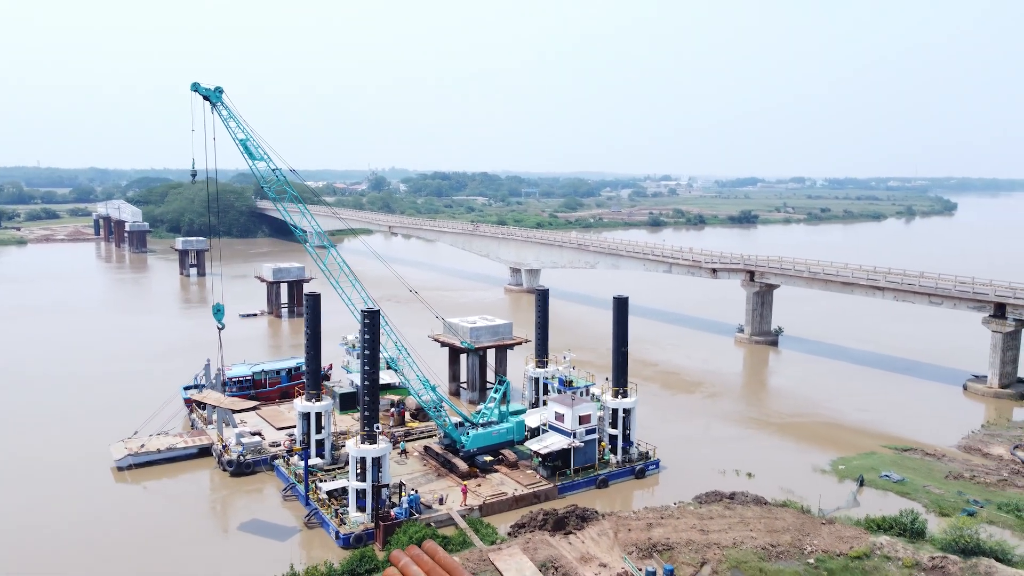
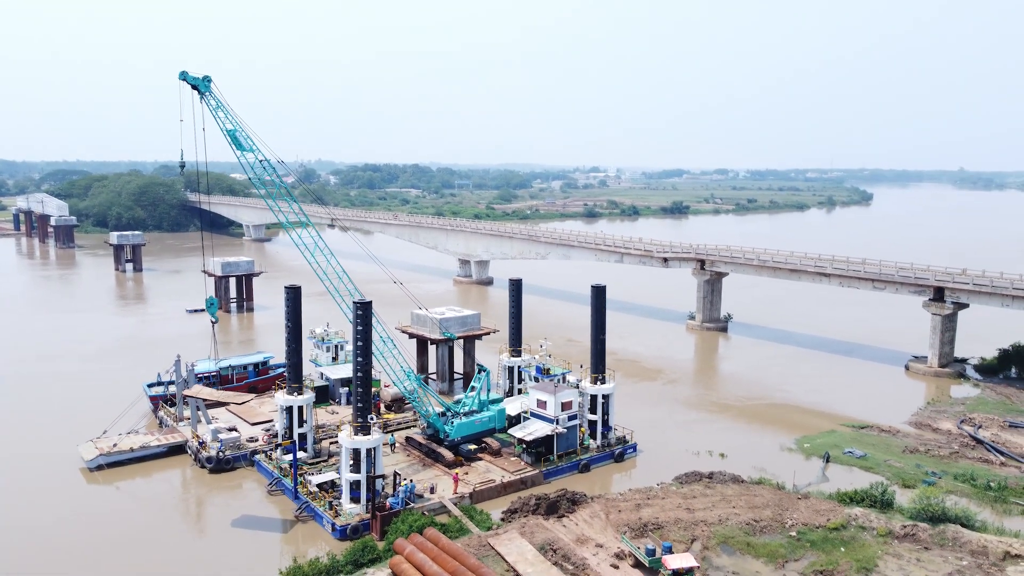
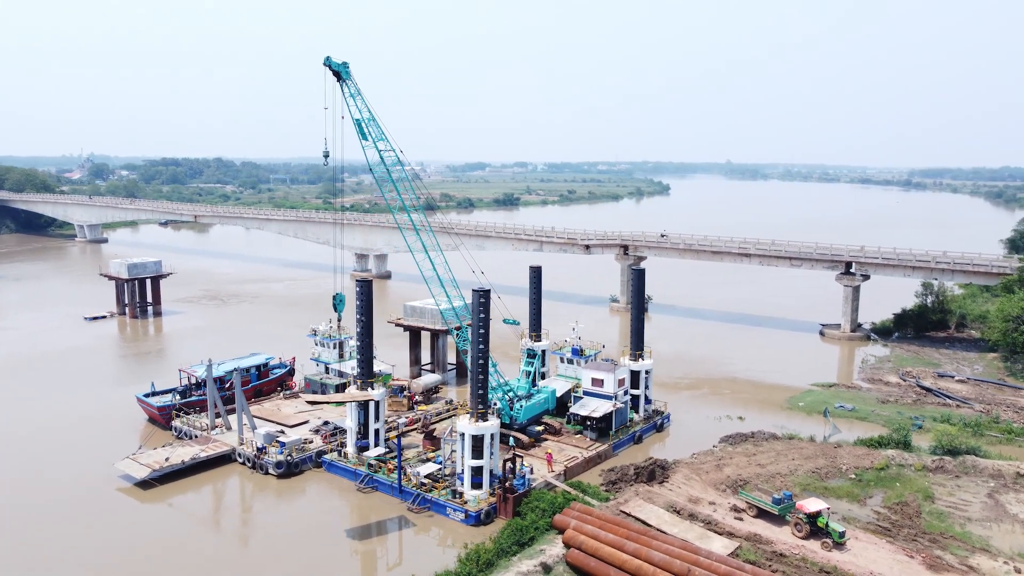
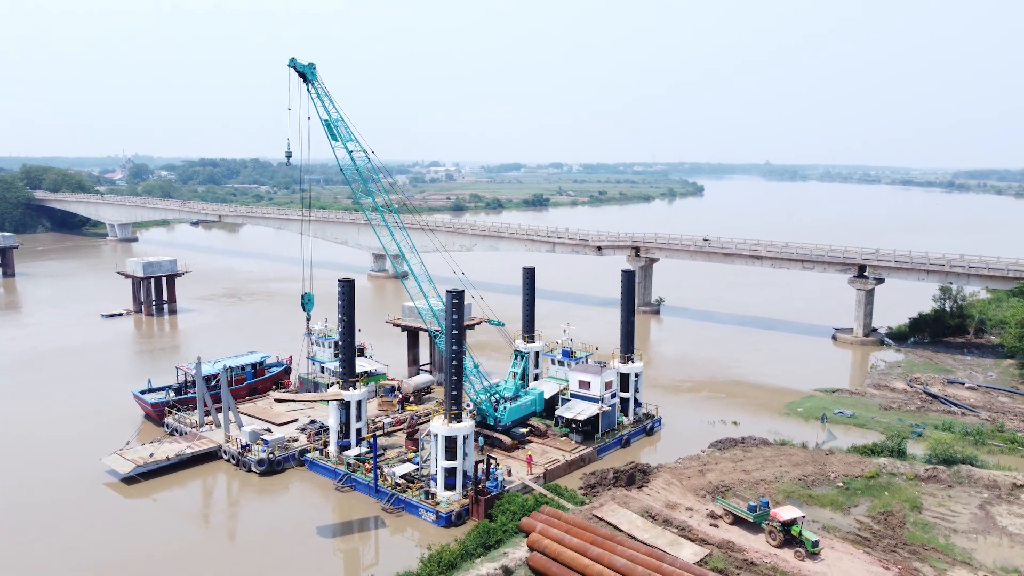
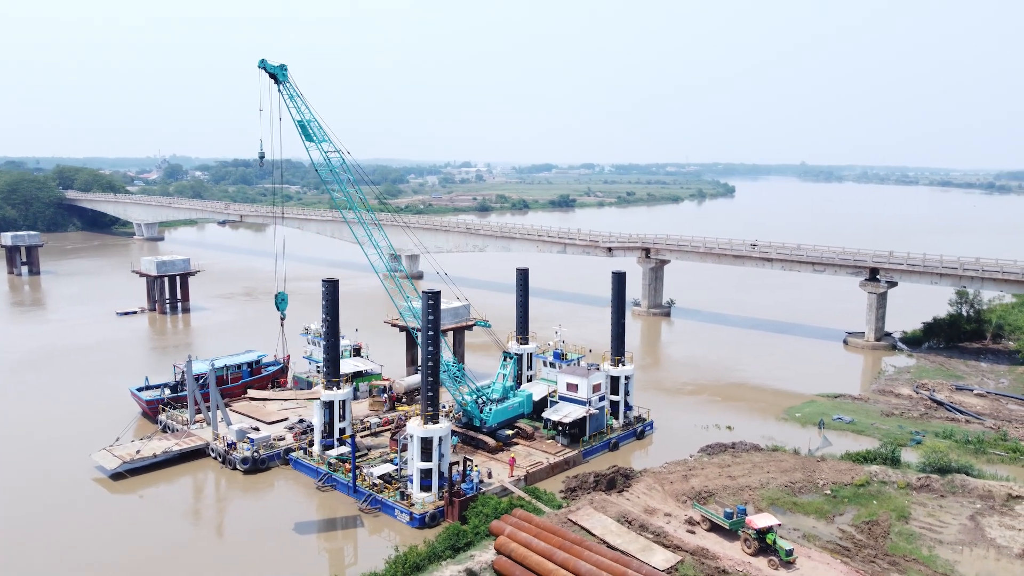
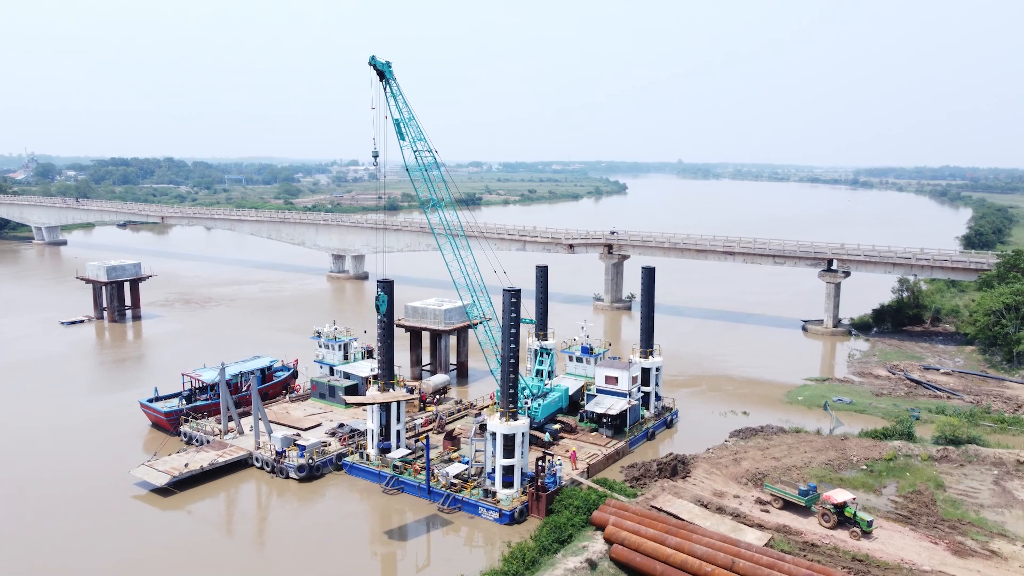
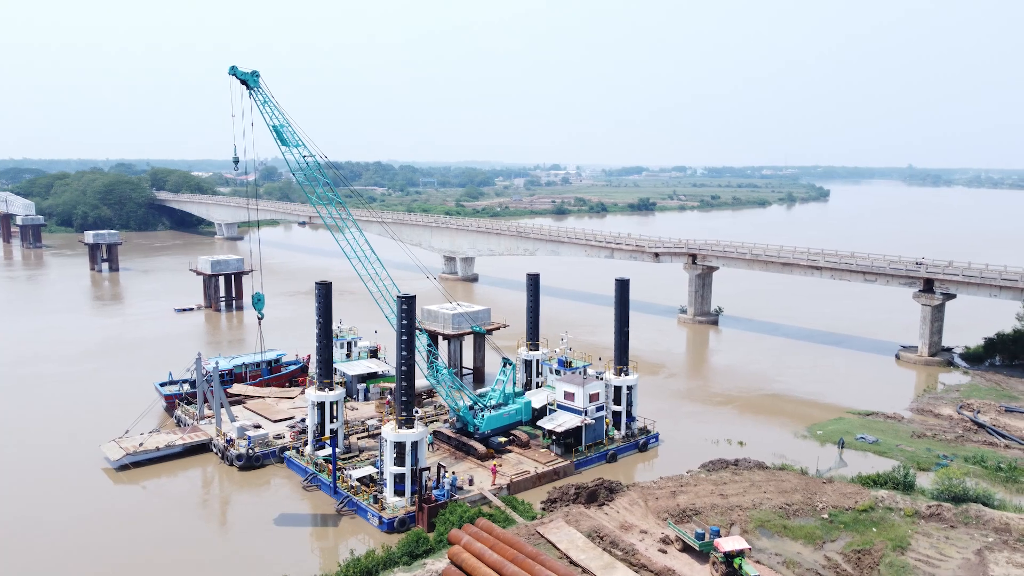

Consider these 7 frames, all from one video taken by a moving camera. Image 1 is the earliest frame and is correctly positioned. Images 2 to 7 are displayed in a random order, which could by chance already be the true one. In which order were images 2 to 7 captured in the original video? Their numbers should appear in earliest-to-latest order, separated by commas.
2, 7, 5, 4, 3, 6
